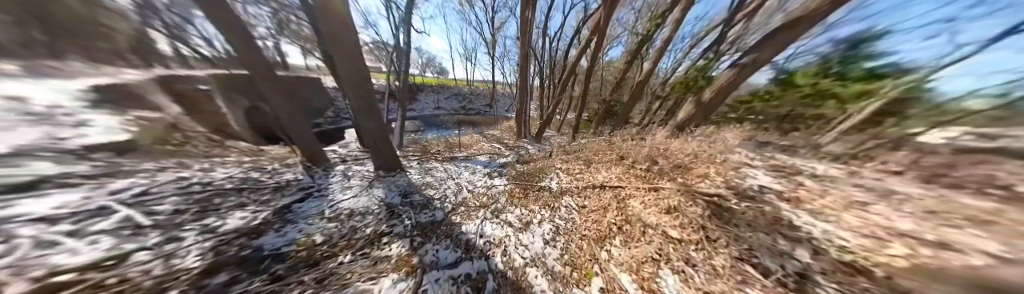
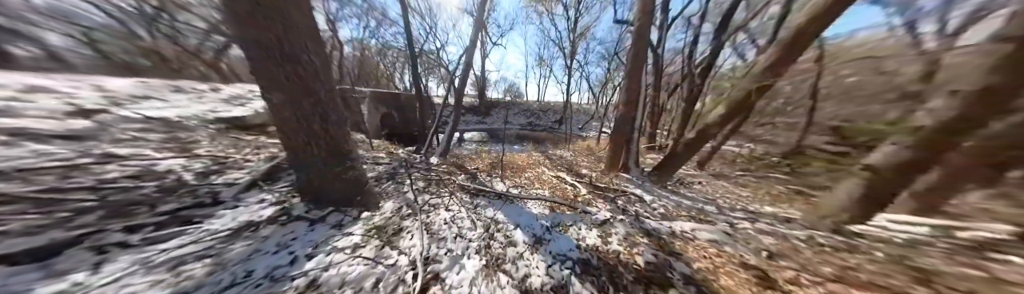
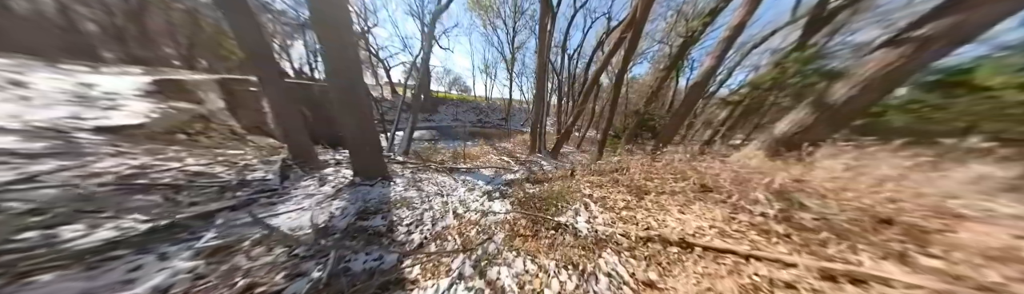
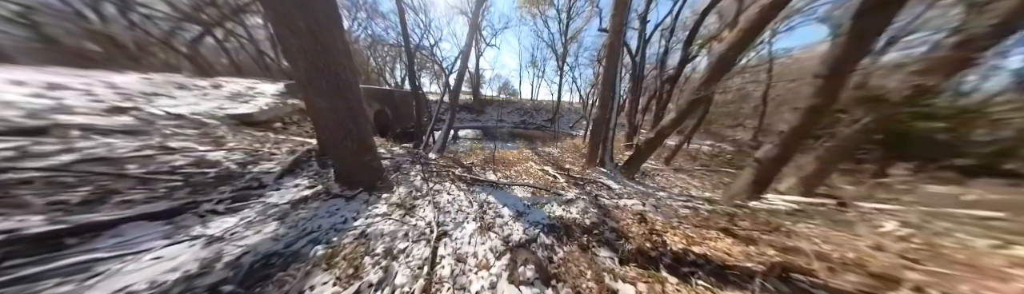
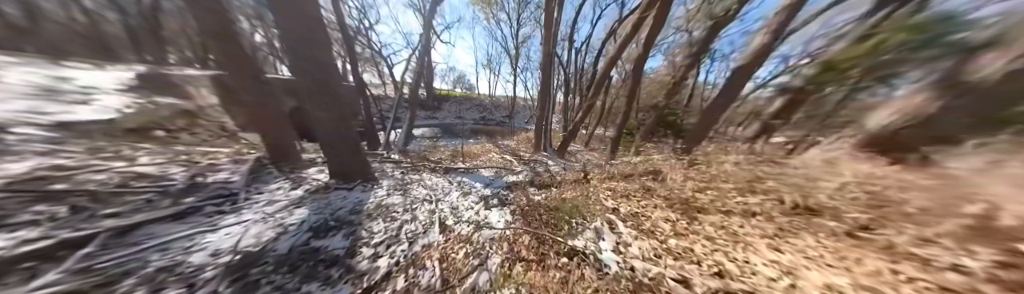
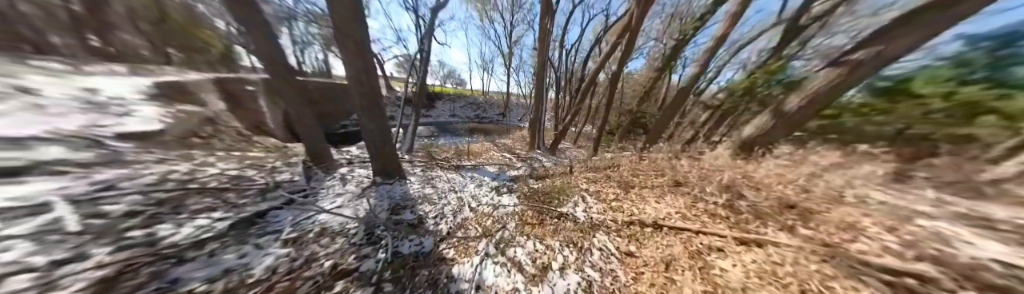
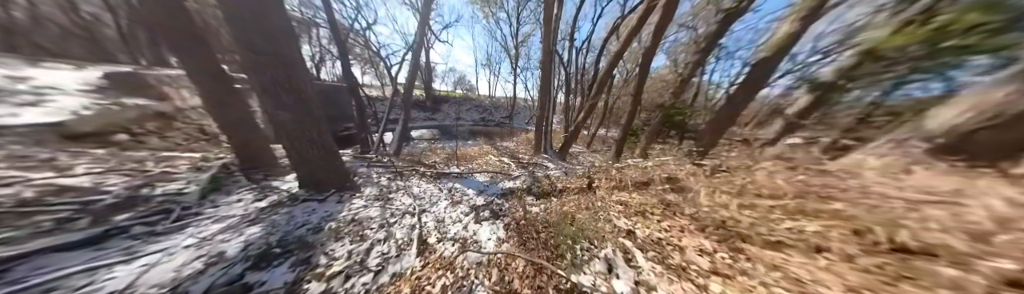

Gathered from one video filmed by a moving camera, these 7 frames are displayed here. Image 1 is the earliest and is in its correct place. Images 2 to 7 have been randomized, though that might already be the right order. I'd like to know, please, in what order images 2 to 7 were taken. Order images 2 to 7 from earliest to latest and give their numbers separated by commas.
6, 3, 5, 7, 4, 2
